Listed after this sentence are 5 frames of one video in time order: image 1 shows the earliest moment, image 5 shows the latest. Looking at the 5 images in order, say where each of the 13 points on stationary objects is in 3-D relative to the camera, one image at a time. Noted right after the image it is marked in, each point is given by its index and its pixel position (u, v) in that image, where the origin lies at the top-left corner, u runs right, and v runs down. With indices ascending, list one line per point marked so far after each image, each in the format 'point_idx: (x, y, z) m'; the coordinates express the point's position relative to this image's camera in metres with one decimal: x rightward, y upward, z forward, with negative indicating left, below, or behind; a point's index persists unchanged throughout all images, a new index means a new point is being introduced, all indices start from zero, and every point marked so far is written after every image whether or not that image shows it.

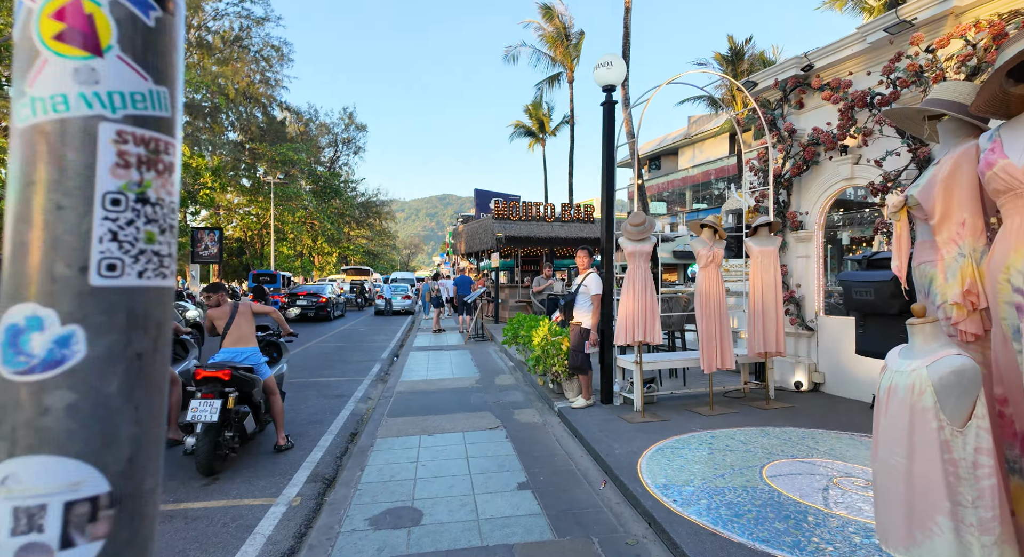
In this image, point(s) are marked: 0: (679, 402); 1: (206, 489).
0: (+1.9, -1.4, +6.1) m
1: (-2.4, -1.7, +4.1) m
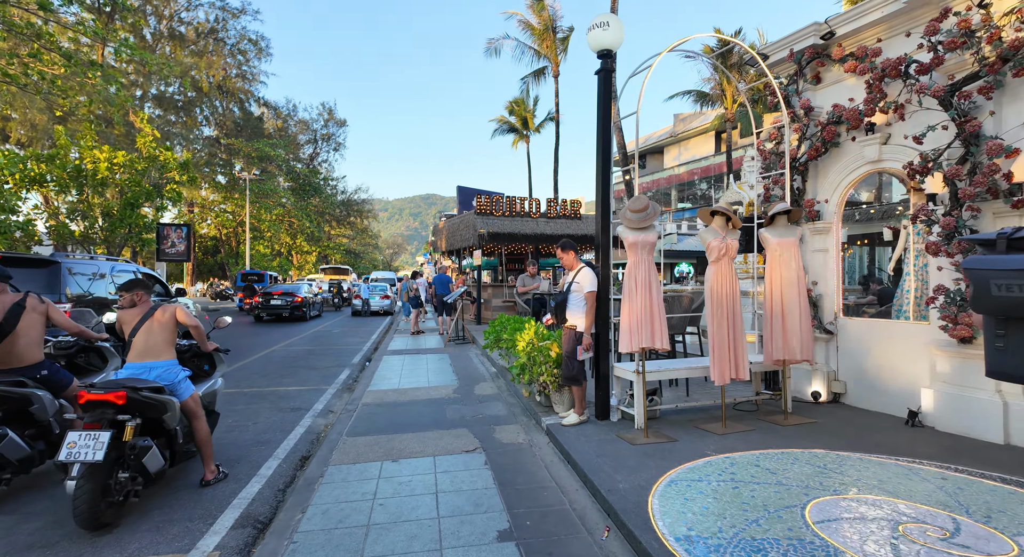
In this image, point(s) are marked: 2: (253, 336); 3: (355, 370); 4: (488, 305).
0: (+1.7, -1.4, +5.3) m
1: (-2.5, -1.6, +3.2) m
2: (-9.2, -2.1, +18.6) m
3: (-3.1, -1.8, +10.3) m
4: (-0.8, -0.9, +16.9) m
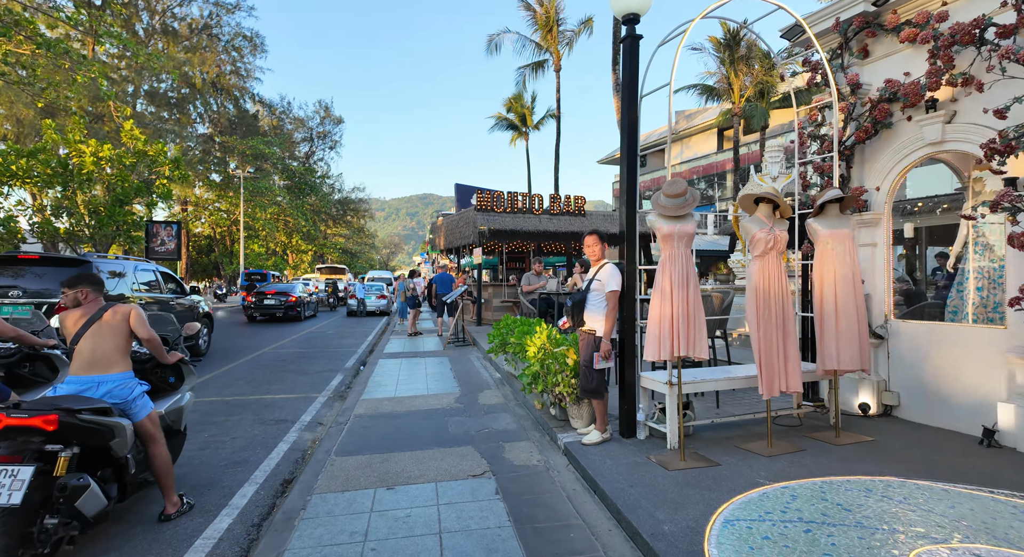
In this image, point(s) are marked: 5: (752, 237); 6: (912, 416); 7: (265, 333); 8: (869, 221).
0: (+1.9, -1.4, +4.6) m
1: (-2.4, -1.6, +2.5) m
2: (-9.1, -2.0, +17.9) m
3: (-3.0, -1.8, +9.6) m
4: (-0.7, -0.8, +16.3) m
5: (+2.0, +0.3, +4.2) m
6: (+3.7, -1.3, +4.9) m
7: (-9.0, -2.0, +19.0) m
8: (+3.6, +0.6, +5.2) m
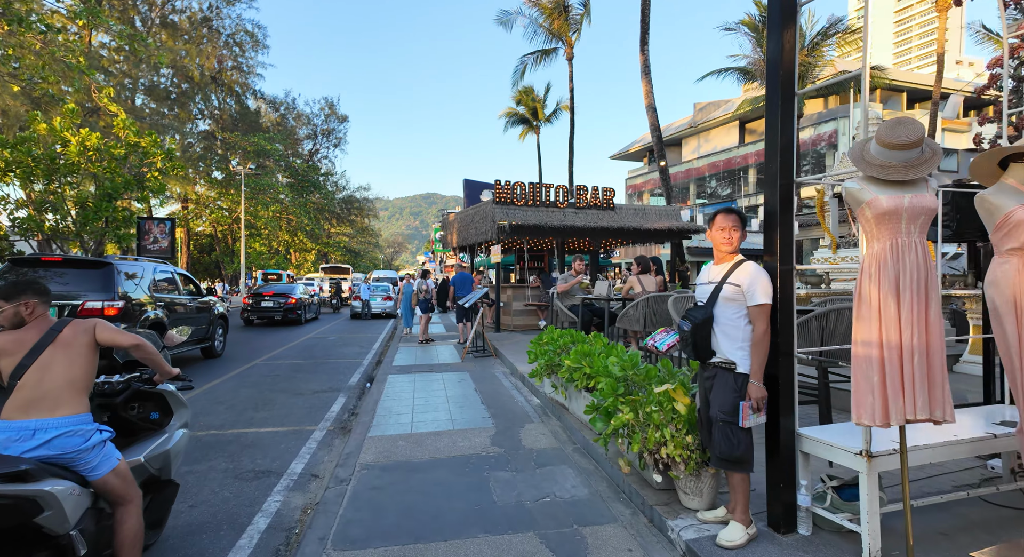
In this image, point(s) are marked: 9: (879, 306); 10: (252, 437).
0: (+2.4, -1.4, +3.0) m
1: (-1.9, -1.6, +0.9) m
2: (-8.5, -2.0, +16.3) m
3: (-2.4, -1.8, +8.0) m
4: (-0.1, -0.8, +14.7) m
5: (+2.5, +0.3, +2.6) m
6: (+4.3, -1.3, +3.2) m
7: (-8.3, -2.0, +17.4) m
8: (+4.1, +0.5, +3.6) m
9: (+1.7, -0.1, +2.4) m
10: (-3.0, -1.8, +5.9) m
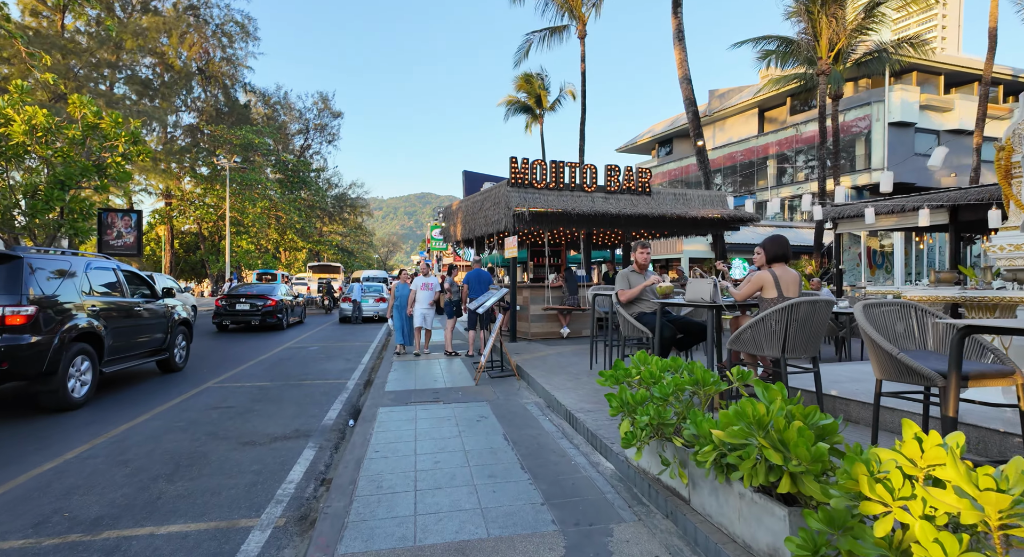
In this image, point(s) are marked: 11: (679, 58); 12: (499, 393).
0: (+2.9, -1.4, +0.6) m
1: (-1.4, -1.6, -1.6) m
2: (-8.1, -2.0, +13.8) m
3: (-2.0, -1.8, +5.5) m
4: (+0.3, -0.8, +12.2) m
5: (+3.0, +0.3, +0.2) m
6: (+4.8, -1.3, +0.8) m
7: (-7.9, -2.0, +14.9) m
8: (+4.6, +0.6, +1.1) m
9: (+2.2, -0.1, -0.1) m
10: (-2.5, -1.7, +3.4) m
11: (+4.9, +6.4, +15.3) m
12: (-0.2, -1.6, +7.5) m
